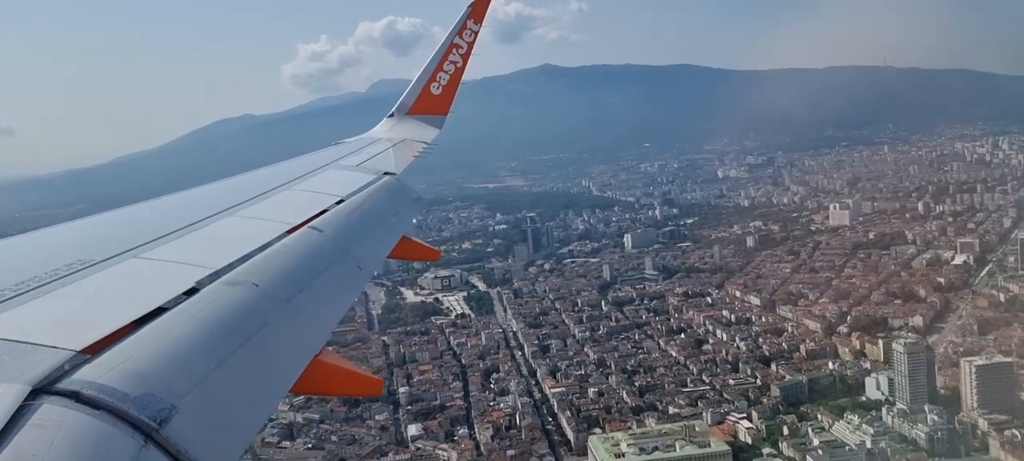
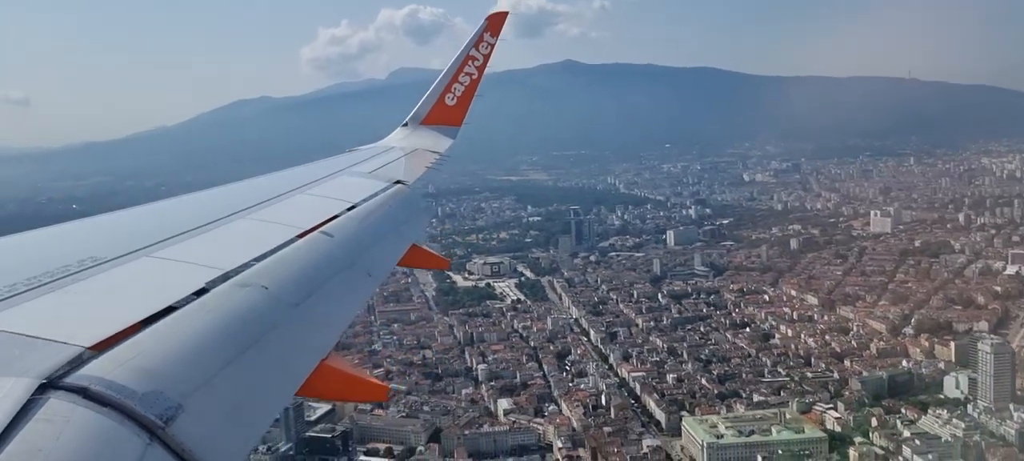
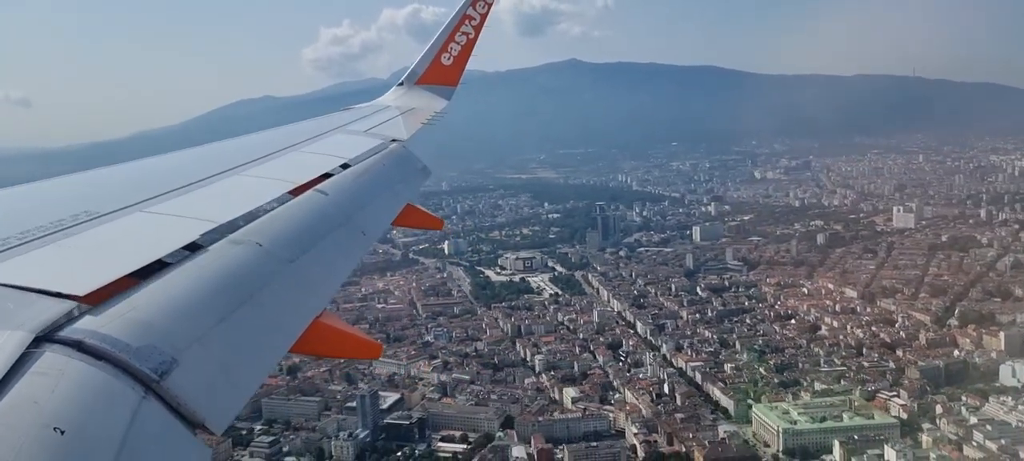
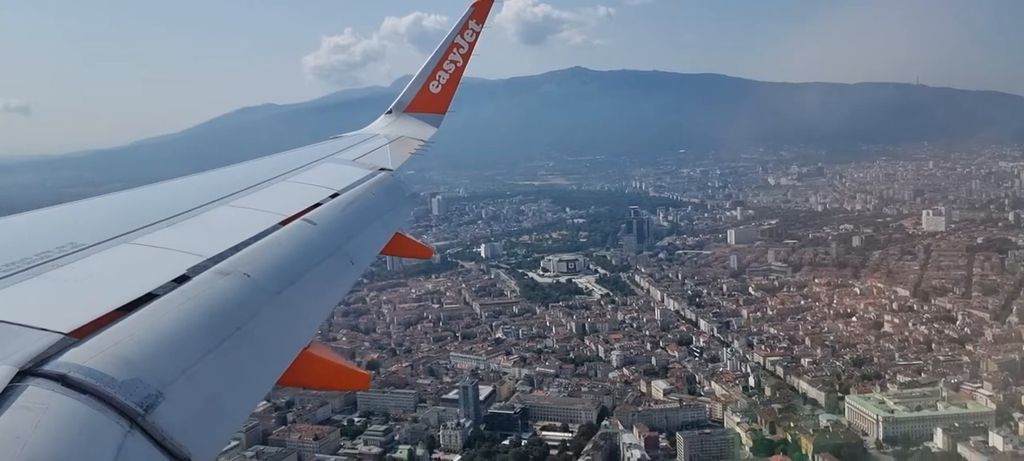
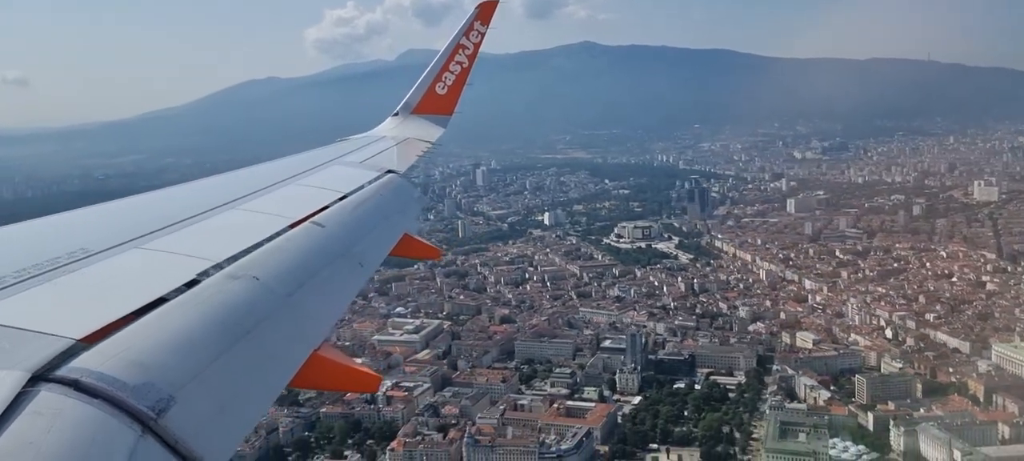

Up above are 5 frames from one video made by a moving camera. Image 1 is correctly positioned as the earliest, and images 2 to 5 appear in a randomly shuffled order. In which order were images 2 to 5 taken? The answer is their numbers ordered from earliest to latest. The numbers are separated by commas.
2, 3, 4, 5
